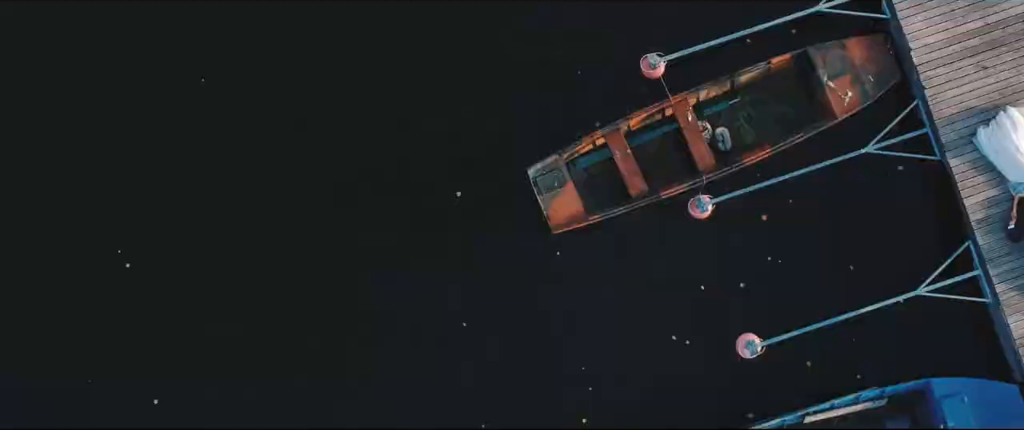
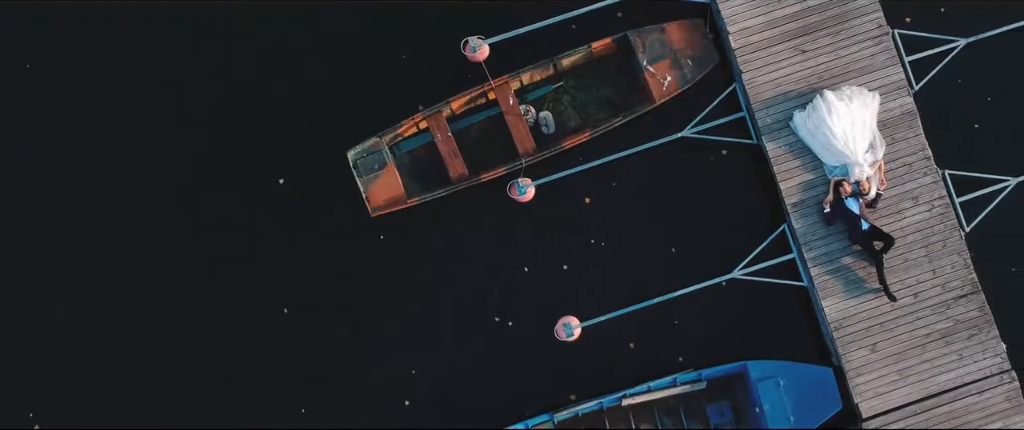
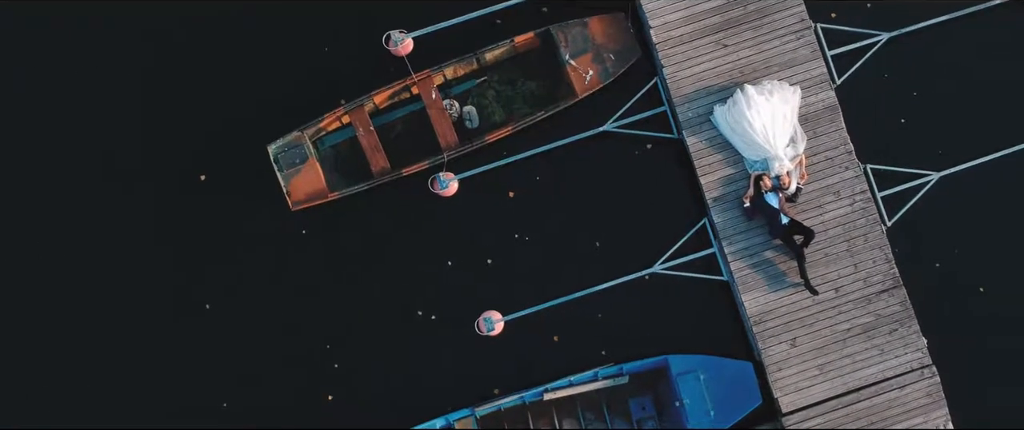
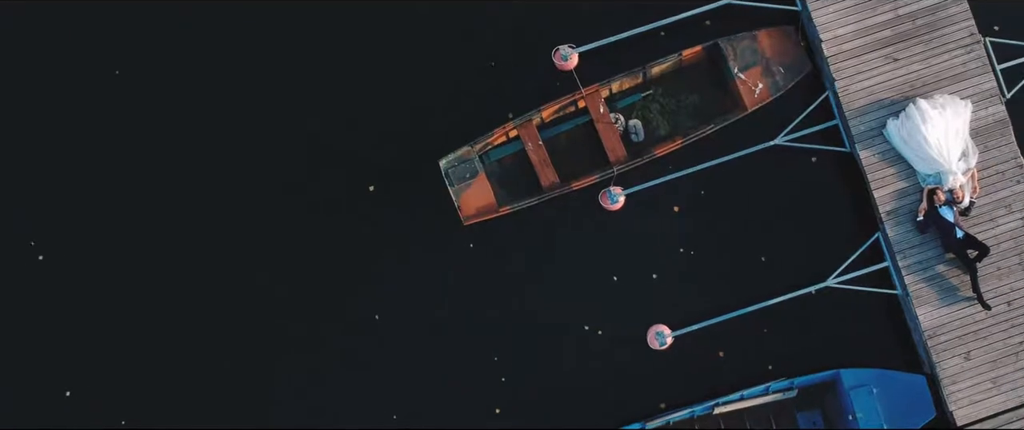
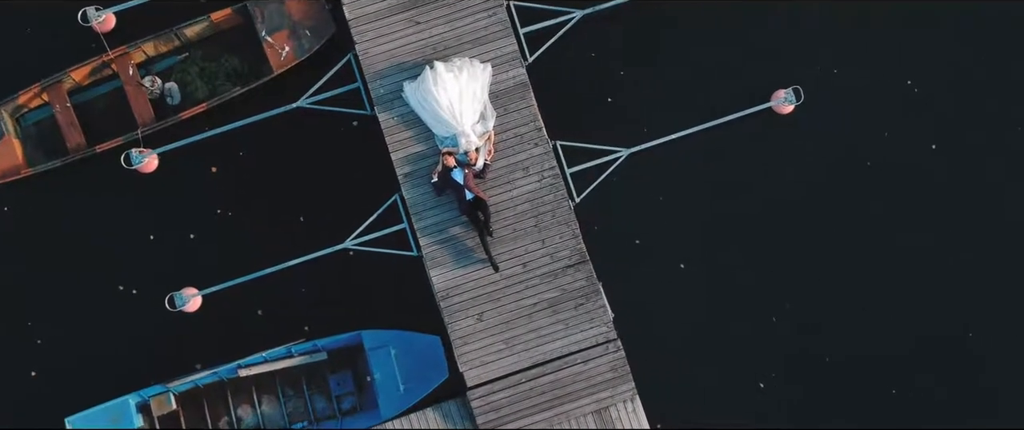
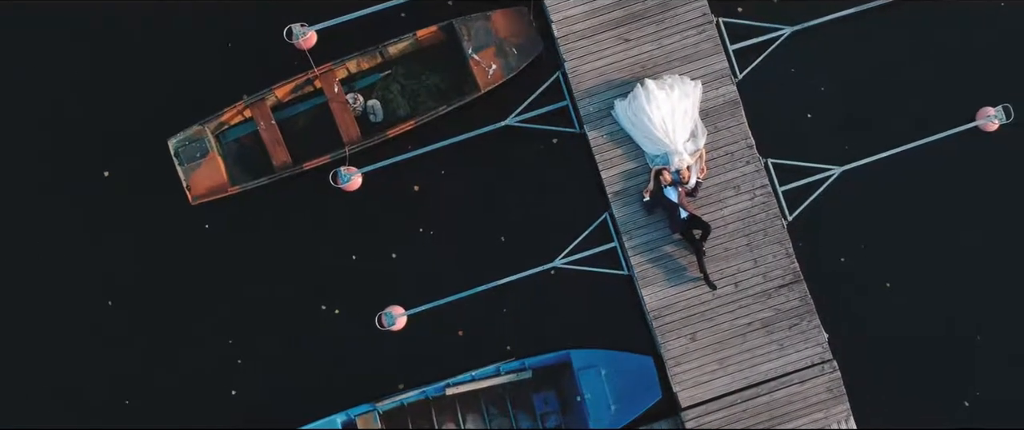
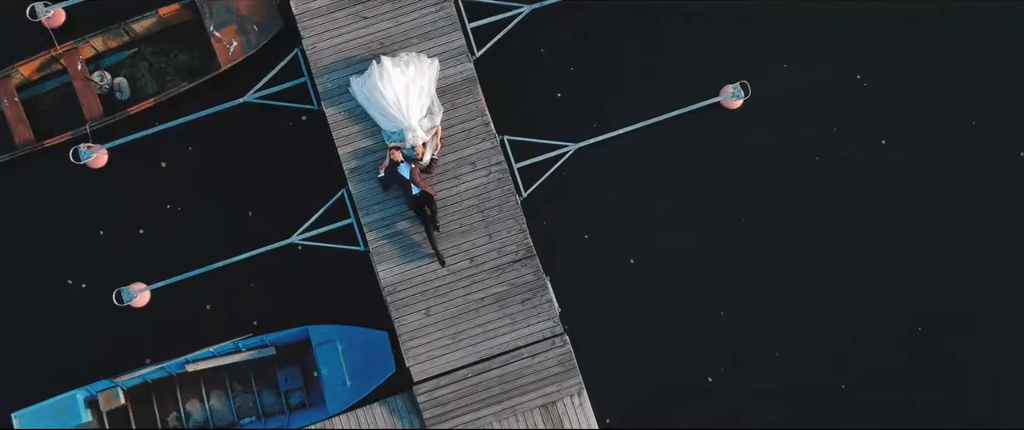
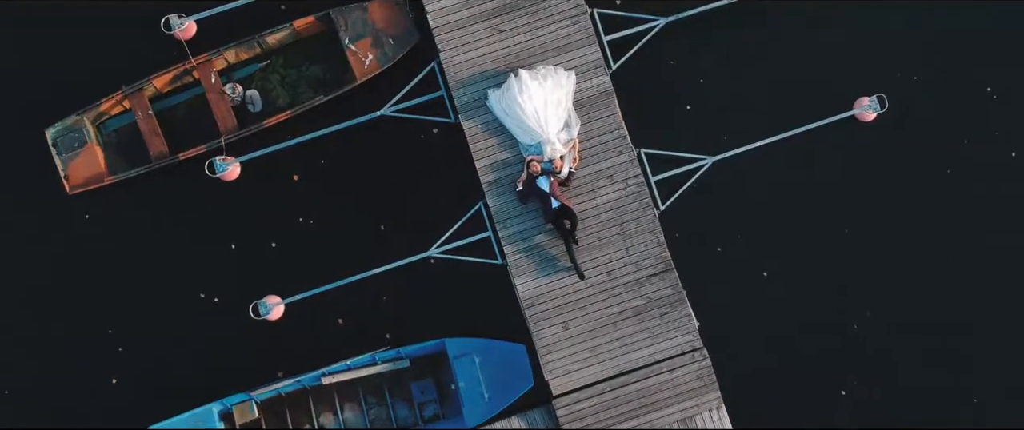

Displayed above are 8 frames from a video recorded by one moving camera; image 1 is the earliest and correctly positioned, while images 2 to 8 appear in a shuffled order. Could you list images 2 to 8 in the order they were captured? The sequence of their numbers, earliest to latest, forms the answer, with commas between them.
4, 2, 3, 6, 8, 5, 7
